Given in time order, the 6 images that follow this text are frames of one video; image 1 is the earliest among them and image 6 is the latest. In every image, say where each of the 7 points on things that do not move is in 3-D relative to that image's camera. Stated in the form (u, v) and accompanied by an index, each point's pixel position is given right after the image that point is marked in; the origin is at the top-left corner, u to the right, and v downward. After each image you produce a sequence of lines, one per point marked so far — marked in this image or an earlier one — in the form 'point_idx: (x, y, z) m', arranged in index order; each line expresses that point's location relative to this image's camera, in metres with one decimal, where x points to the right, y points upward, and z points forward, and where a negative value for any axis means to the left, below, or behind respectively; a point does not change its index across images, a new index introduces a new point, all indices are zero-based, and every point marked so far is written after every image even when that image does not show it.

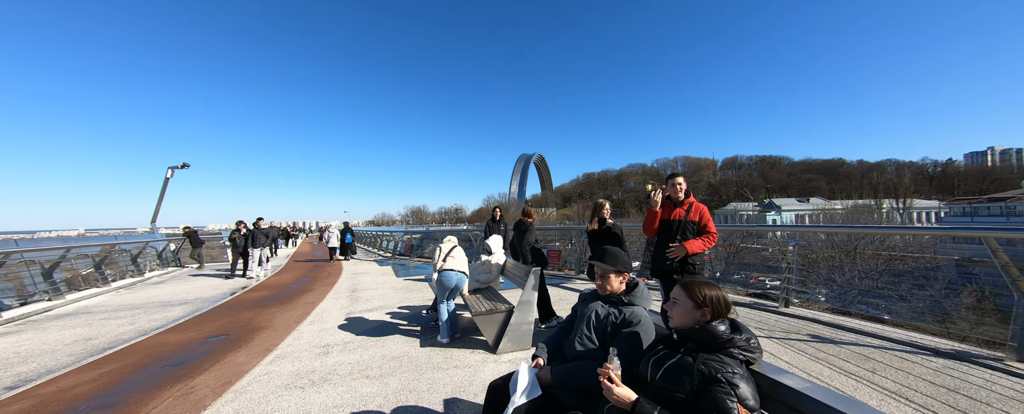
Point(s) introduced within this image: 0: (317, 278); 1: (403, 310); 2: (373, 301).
0: (-6.6, -2.4, +10.7) m
1: (-2.1, -1.9, +6.0) m
2: (-3.0, -2.0, +6.9) m
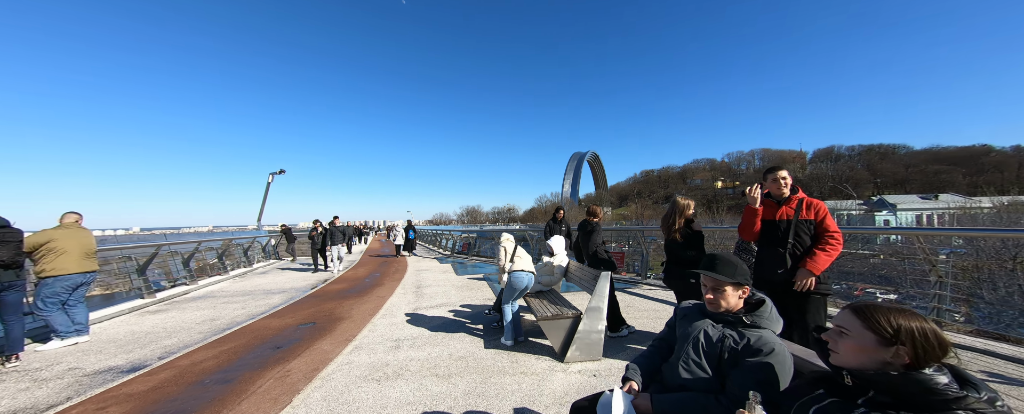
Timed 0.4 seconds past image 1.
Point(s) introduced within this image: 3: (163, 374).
0: (-4.5, -2.4, +11.5) m
1: (-0.9, -1.9, +6.1) m
2: (-1.7, -2.0, +7.2) m
3: (-4.0, -1.9, +3.7) m
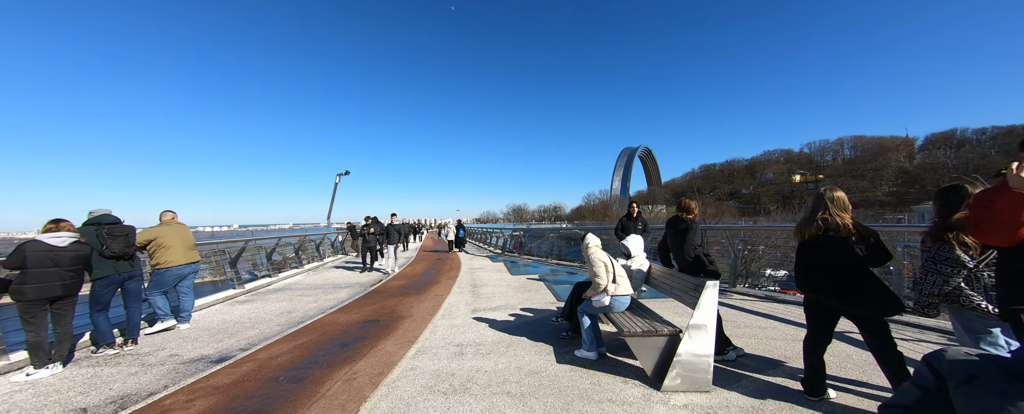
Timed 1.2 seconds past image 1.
0: (-2.5, -2.3, +11.7) m
1: (+0.3, -1.9, +5.8) m
2: (-0.3, -2.0, +6.9) m
3: (-3.2, -1.9, +3.8) m
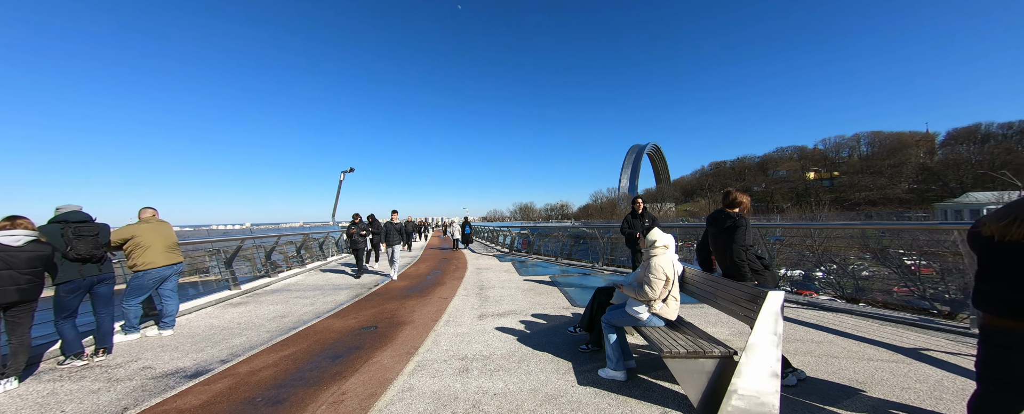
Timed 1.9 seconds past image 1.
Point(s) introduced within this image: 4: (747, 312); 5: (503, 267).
0: (-2.2, -2.2, +11.2) m
1: (+0.4, -1.8, +5.2) m
2: (-0.1, -1.9, +6.4) m
3: (-3.0, -1.8, +3.3) m
4: (+1.9, -0.8, +2.6) m
5: (-0.3, -2.1, +11.4) m
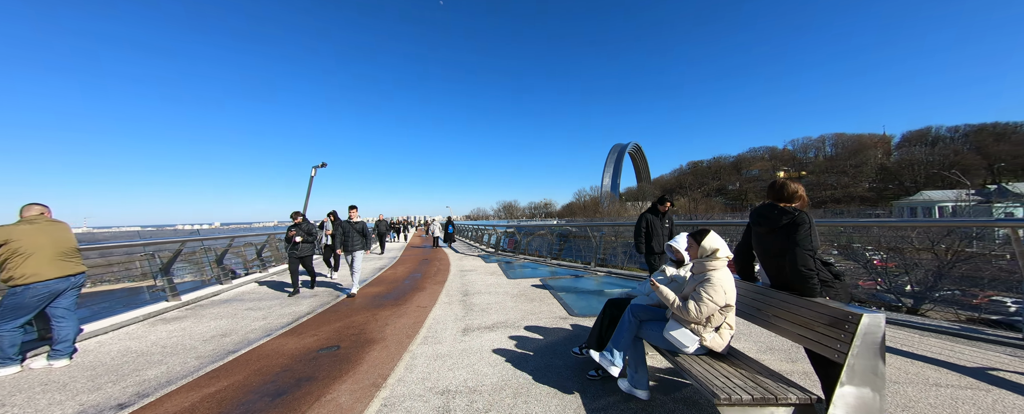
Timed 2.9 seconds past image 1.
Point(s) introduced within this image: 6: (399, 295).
0: (-2.7, -2.1, +10.3) m
1: (+0.3, -1.7, +4.5) m
2: (-0.4, -1.8, +5.6) m
3: (-3.1, -1.8, +2.4) m
4: (+1.9, -0.8, +1.9) m
5: (-0.8, -2.0, +10.7) m
6: (-2.6, -2.0, +7.3) m
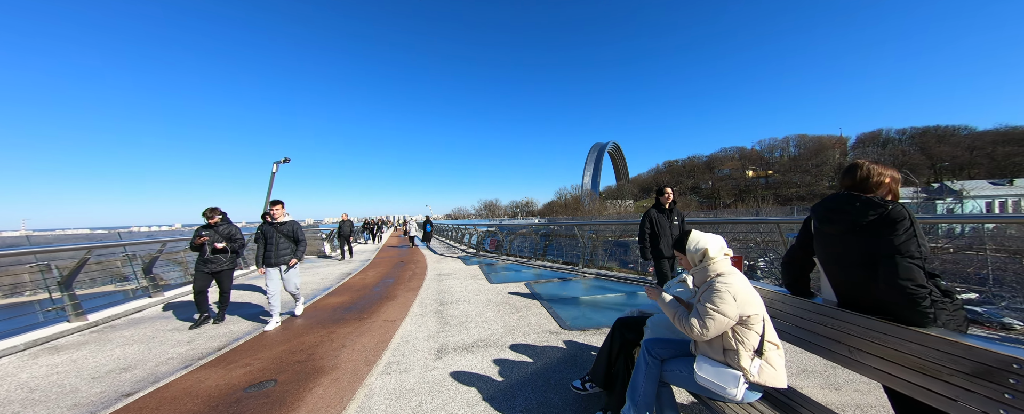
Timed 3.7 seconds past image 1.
0: (-3.2, -2.1, +9.4) m
1: (+0.1, -1.7, +3.7) m
2: (-0.6, -1.8, +4.9) m
3: (-3.1, -1.8, +1.5) m
4: (+1.8, -0.7, +1.3) m
5: (-1.4, -2.0, +9.8) m
6: (-3.0, -2.0, +6.4) m
